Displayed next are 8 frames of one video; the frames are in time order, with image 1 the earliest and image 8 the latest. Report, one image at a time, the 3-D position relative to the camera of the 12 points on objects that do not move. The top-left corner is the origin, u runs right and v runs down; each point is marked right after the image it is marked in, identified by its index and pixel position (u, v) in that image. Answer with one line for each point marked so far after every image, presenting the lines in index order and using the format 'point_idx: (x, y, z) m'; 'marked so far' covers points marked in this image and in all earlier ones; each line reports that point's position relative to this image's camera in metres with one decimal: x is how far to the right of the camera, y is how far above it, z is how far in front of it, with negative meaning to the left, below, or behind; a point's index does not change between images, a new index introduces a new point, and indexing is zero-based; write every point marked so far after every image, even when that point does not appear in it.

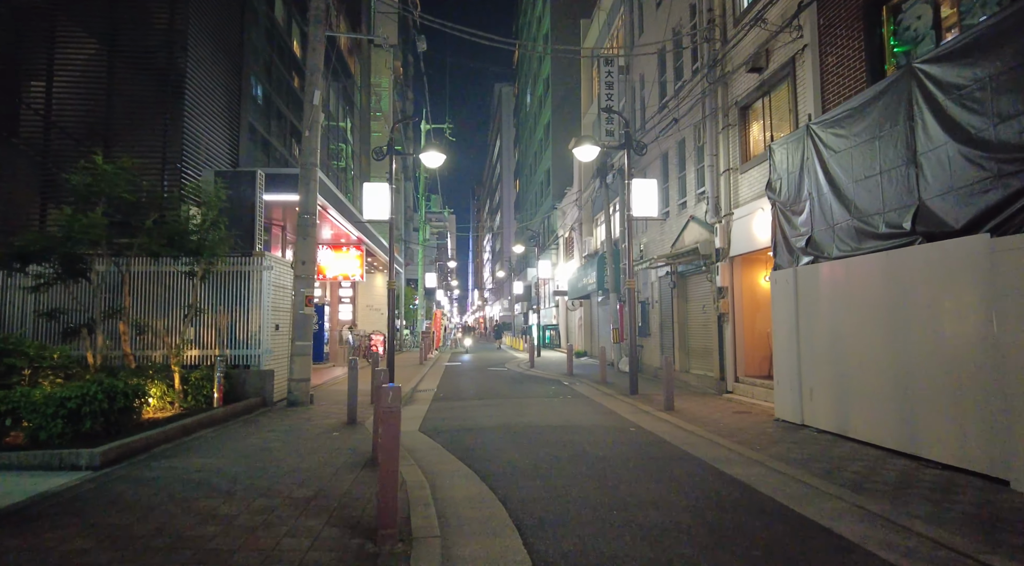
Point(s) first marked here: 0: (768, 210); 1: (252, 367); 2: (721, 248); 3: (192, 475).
0: (+4.9, +1.4, +13.5) m
1: (-5.0, -1.6, +13.4) m
2: (+4.6, +0.8, +15.4) m
3: (-3.2, -1.9, +7.0) m
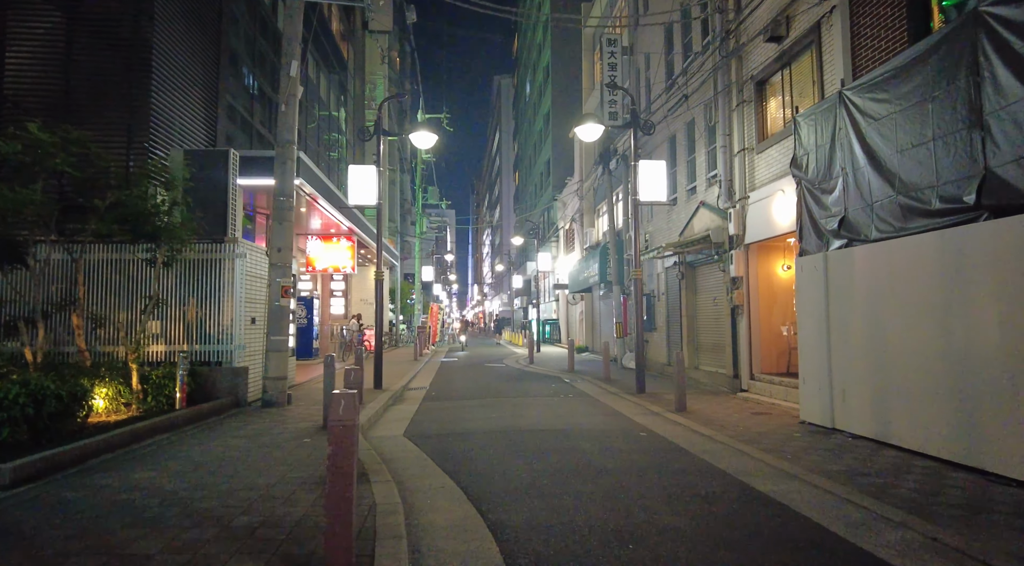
0: (+4.8, +1.6, +12.3) m
1: (-5.0, -1.4, +12.2) m
2: (+4.5, +1.0, +14.3) m
3: (-3.3, -1.8, +5.9) m
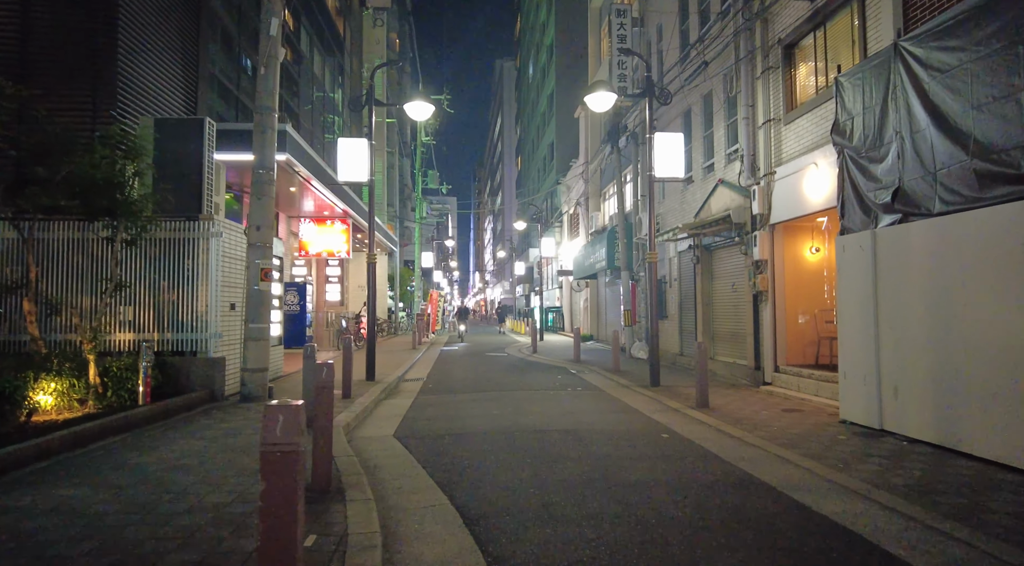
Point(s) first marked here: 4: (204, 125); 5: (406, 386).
0: (+4.9, +1.9, +11.1) m
1: (-5.0, -1.1, +11.1) m
2: (+4.6, +1.3, +13.1) m
3: (-3.2, -1.6, +4.7) m
4: (-5.2, +2.6, +11.7) m
5: (-2.2, -2.1, +14.4) m
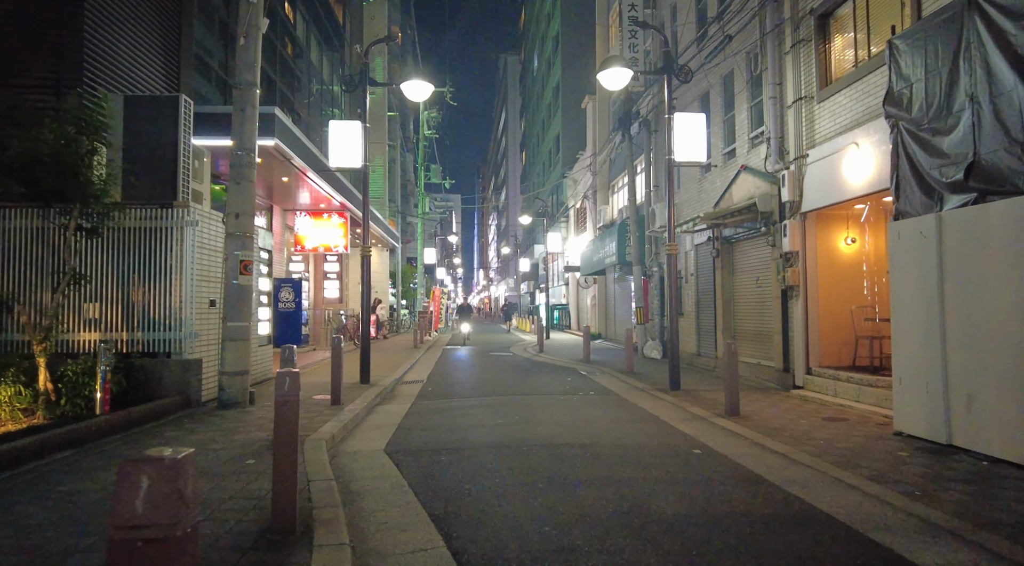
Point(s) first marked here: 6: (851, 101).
0: (+5.0, +2.0, +10.0) m
1: (-4.9, -1.0, +10.0) m
2: (+4.7, +1.4, +12.0) m
3: (-3.2, -1.5, +3.7) m
4: (-5.1, +2.7, +10.6) m
5: (-2.1, -2.0, +13.3) m
6: (+5.1, +2.7, +10.5) m
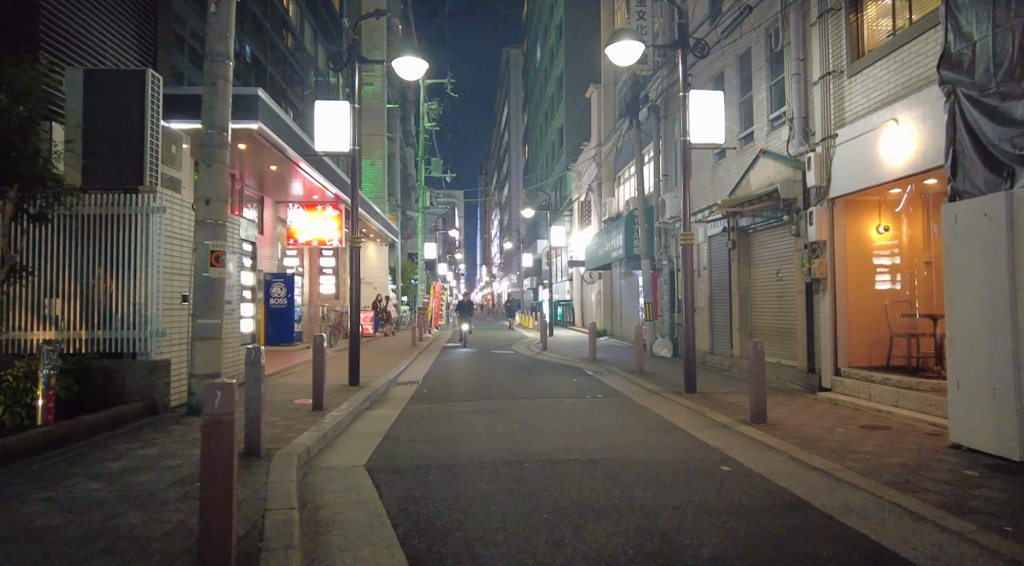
0: (+5.0, +2.1, +9.0) m
1: (-4.9, -1.0, +9.1) m
2: (+4.7, +1.5, +10.9) m
3: (-3.2, -1.5, +2.7) m
4: (-5.1, +2.8, +9.7) m
5: (-2.0, -1.9, +12.4) m
6: (+5.1, +2.8, +9.5) m
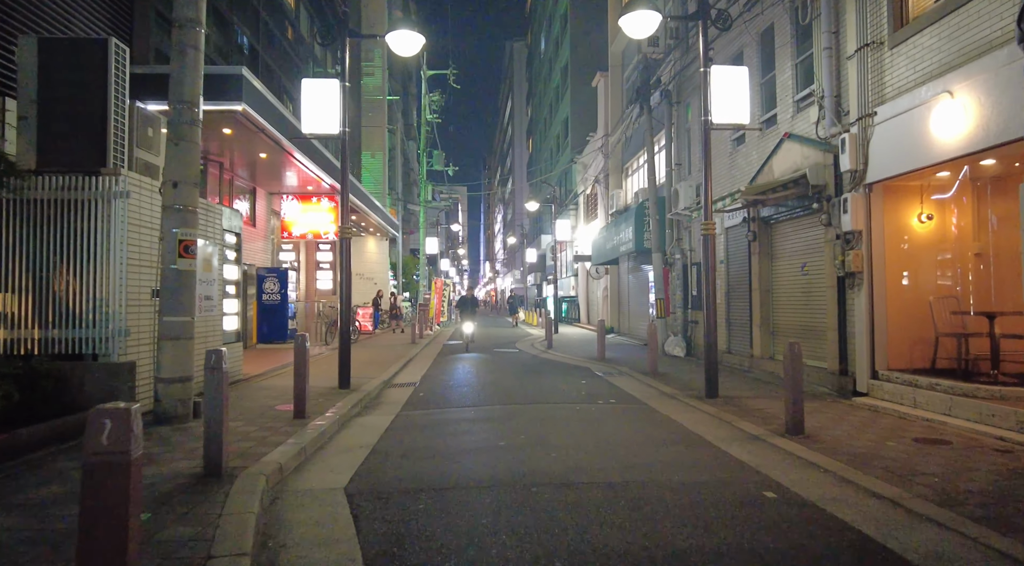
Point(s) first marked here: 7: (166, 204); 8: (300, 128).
0: (+5.1, +2.1, +7.9) m
1: (-4.8, -0.9, +8.1) m
2: (+4.8, +1.6, +9.9) m
3: (-3.2, -1.4, +1.7) m
4: (-5.0, +2.9, +8.7) m
5: (-2.0, -1.8, +11.4) m
6: (+5.1, +2.9, +8.5) m
7: (-4.0, +0.9, +8.1) m
8: (-3.4, +2.5, +11.4) m
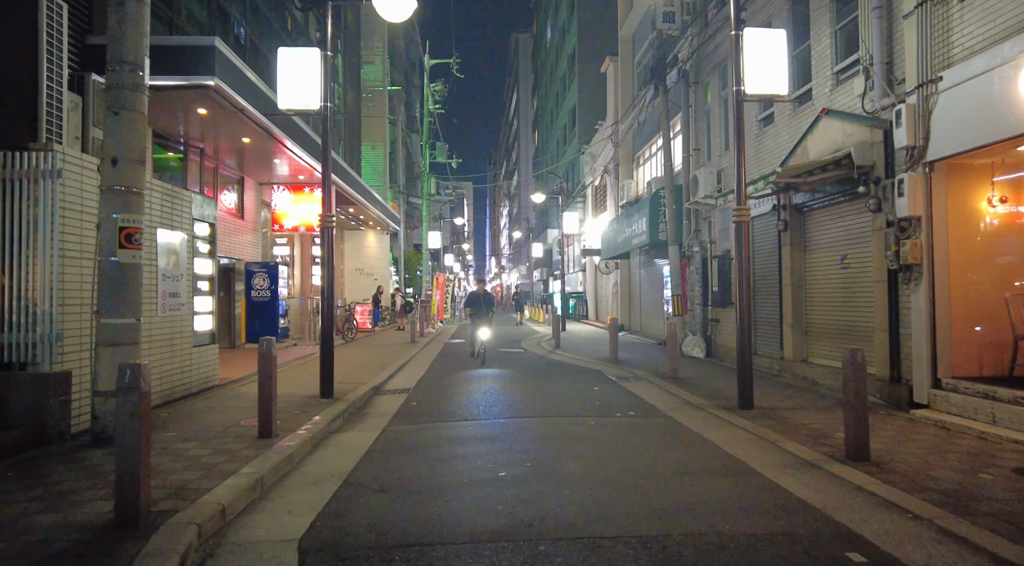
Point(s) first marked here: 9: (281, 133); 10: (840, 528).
0: (+5.1, +2.2, +6.6) m
1: (-4.8, -0.8, +6.9) m
2: (+4.8, +1.7, +8.6) m
3: (-3.2, -1.4, +0.5) m
4: (-5.0, +2.9, +7.4) m
5: (-1.9, -1.8, +10.1) m
6: (+5.2, +3.0, +7.1) m
7: (-4.0, +1.0, +6.9) m
8: (-3.4, +2.6, +10.1) m
9: (-5.1, +3.3, +15.3) m
10: (+2.1, -1.5, +4.4) m
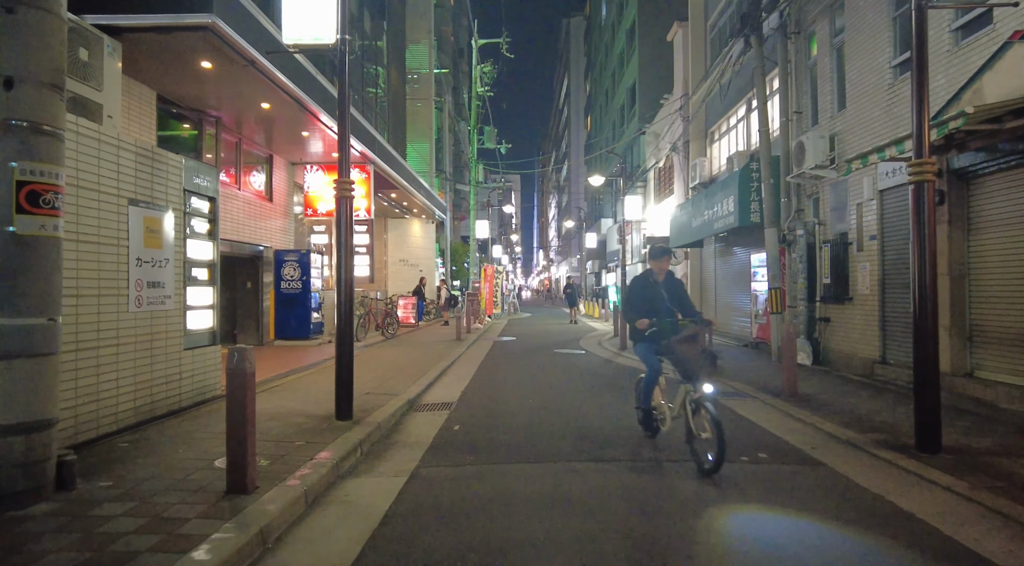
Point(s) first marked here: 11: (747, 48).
0: (+5.6, +2.3, +3.7) m
1: (-4.2, -0.7, +4.7) m
2: (+5.5, +1.8, +5.7) m
3: (-3.0, -1.4, -1.8) m
4: (-4.3, +3.1, +5.2) m
5: (-1.1, -1.6, +7.8) m
6: (+5.8, +3.1, +4.2) m
7: (-3.4, +1.1, +4.6) m
8: (-2.6, +2.7, +7.8) m
9: (-3.9, +3.5, +13.1) m
10: (+2.5, -1.5, +1.7) m
11: (+4.9, +5.0, +14.8) m
